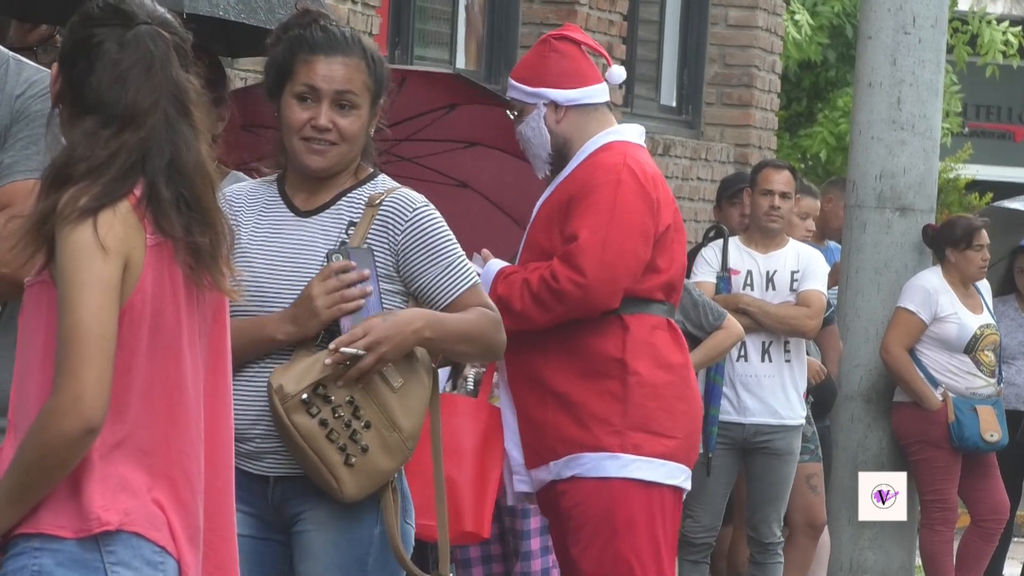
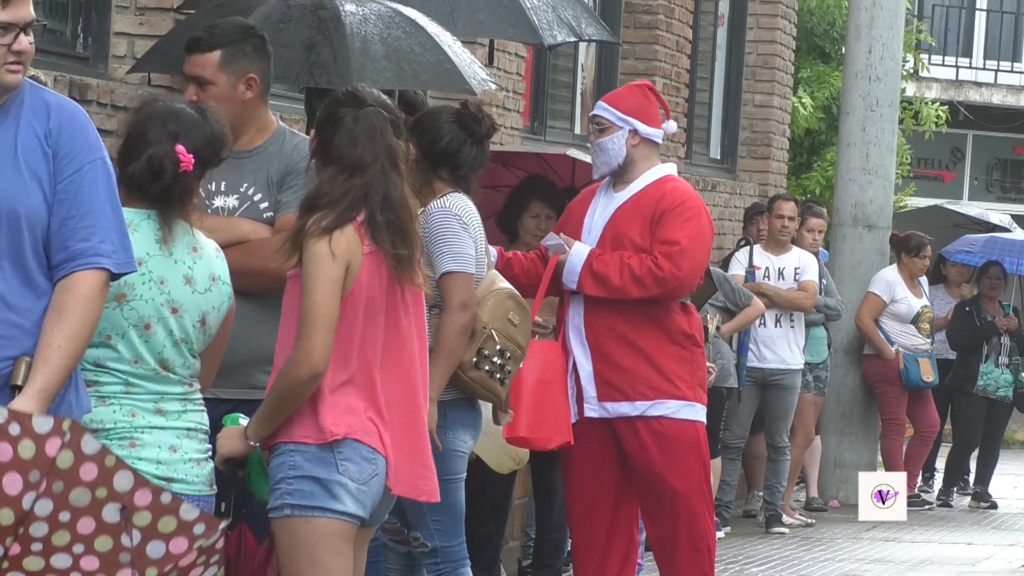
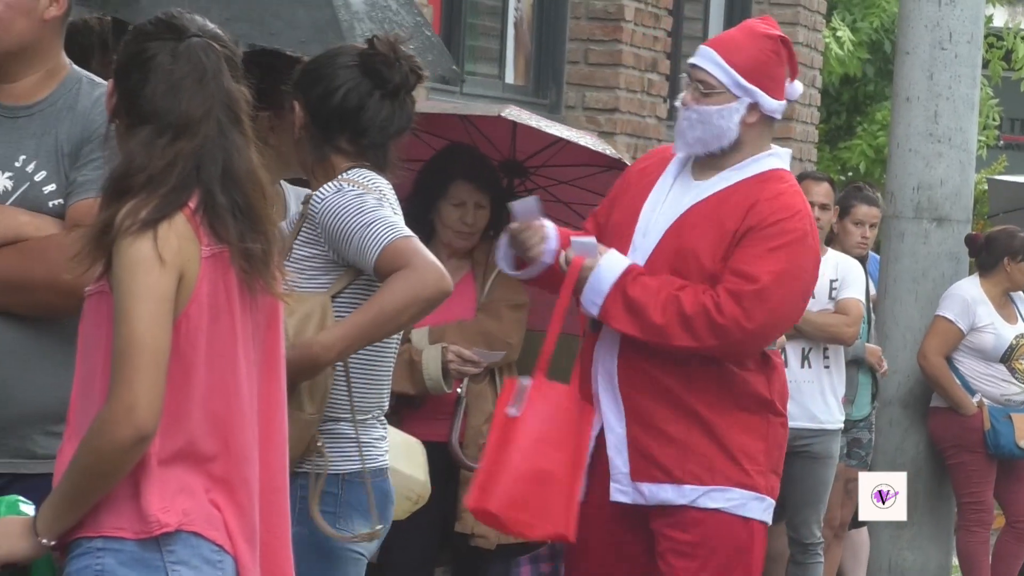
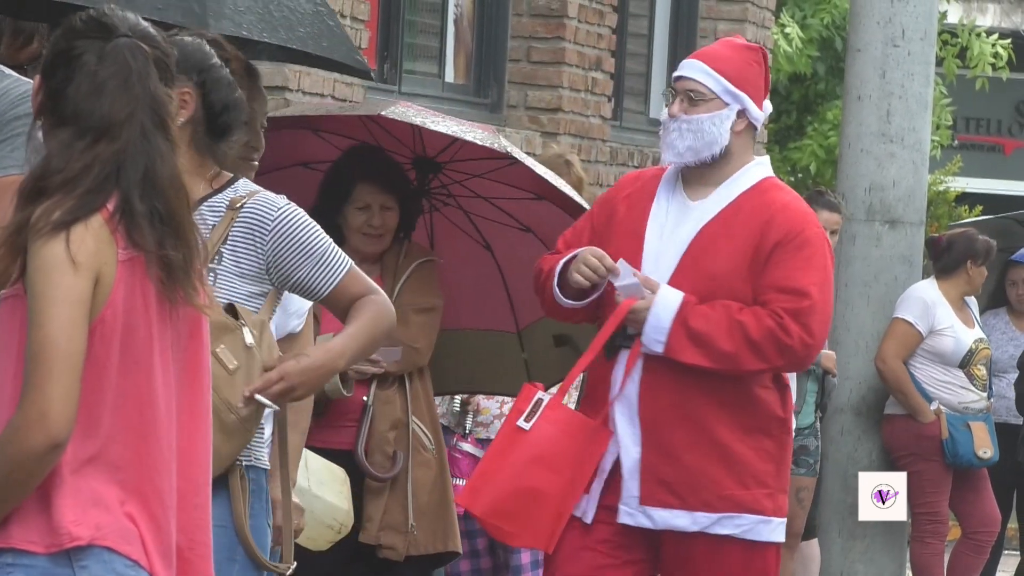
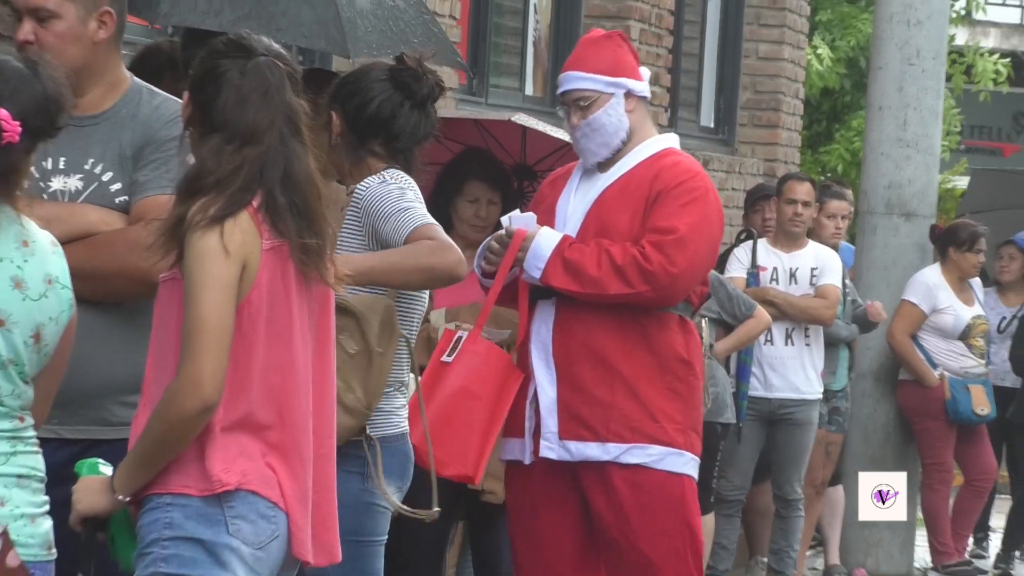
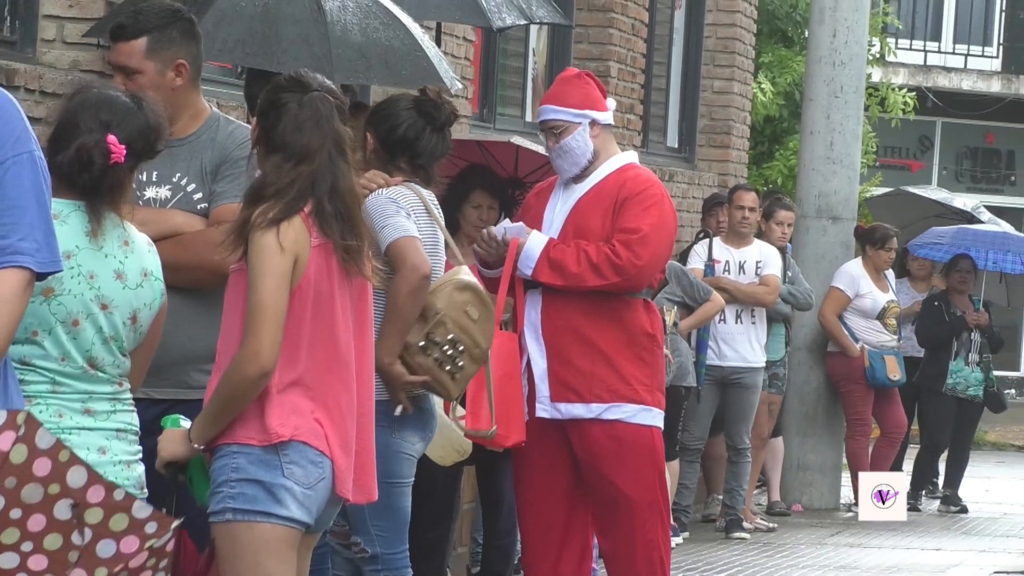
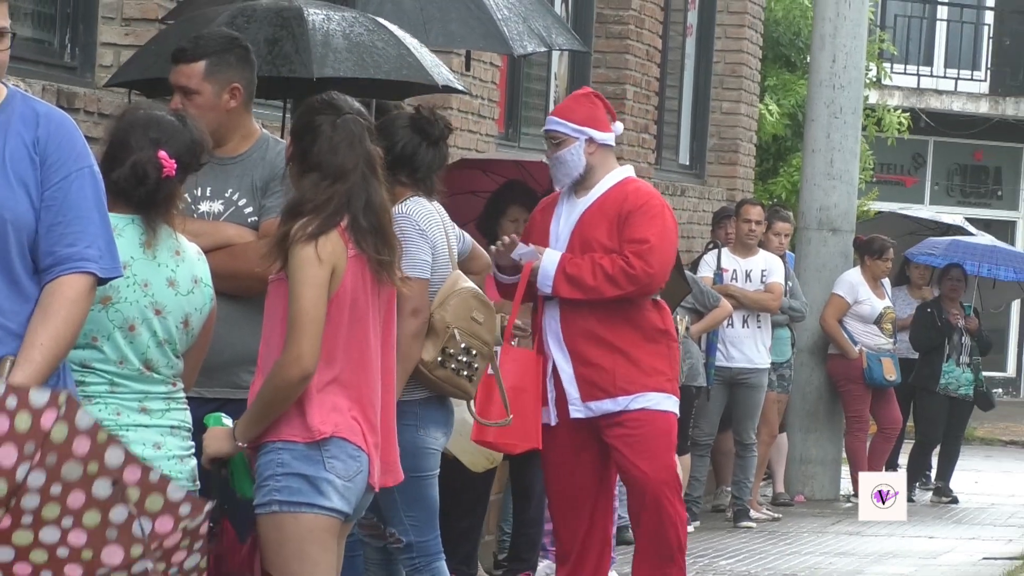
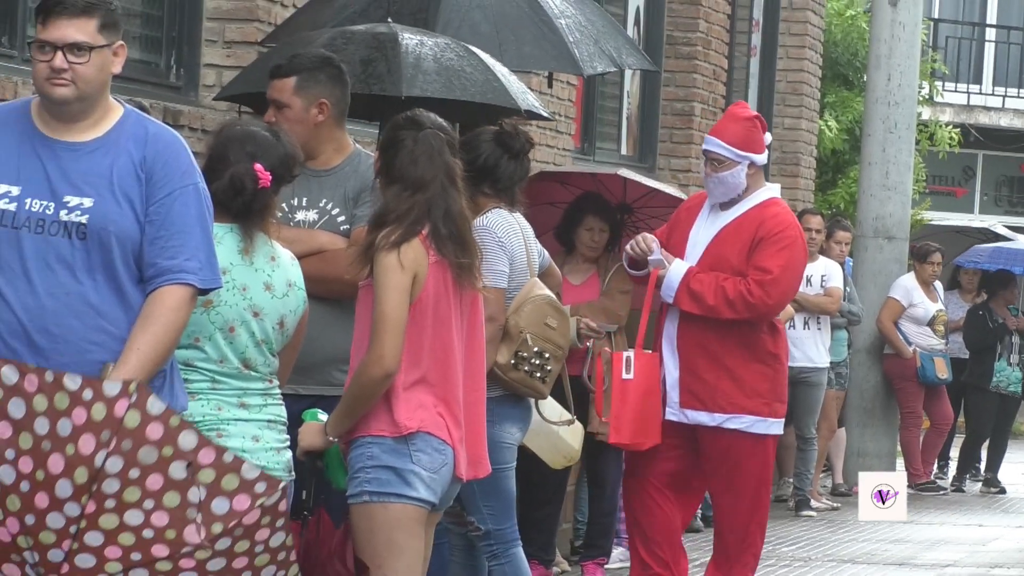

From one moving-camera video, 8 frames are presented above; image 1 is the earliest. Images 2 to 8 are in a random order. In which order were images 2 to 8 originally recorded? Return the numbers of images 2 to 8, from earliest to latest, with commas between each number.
4, 3, 5, 6, 2, 7, 8
